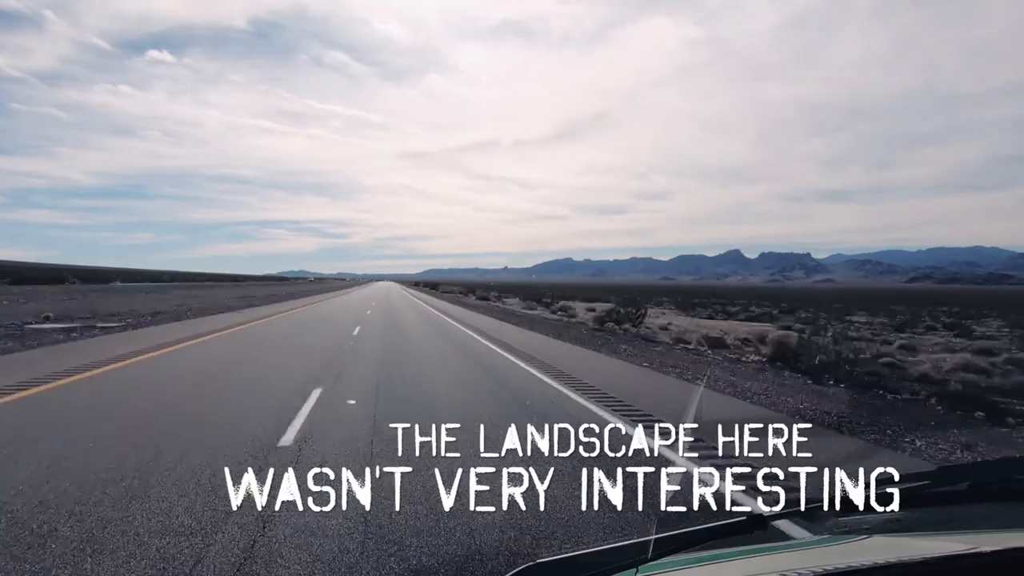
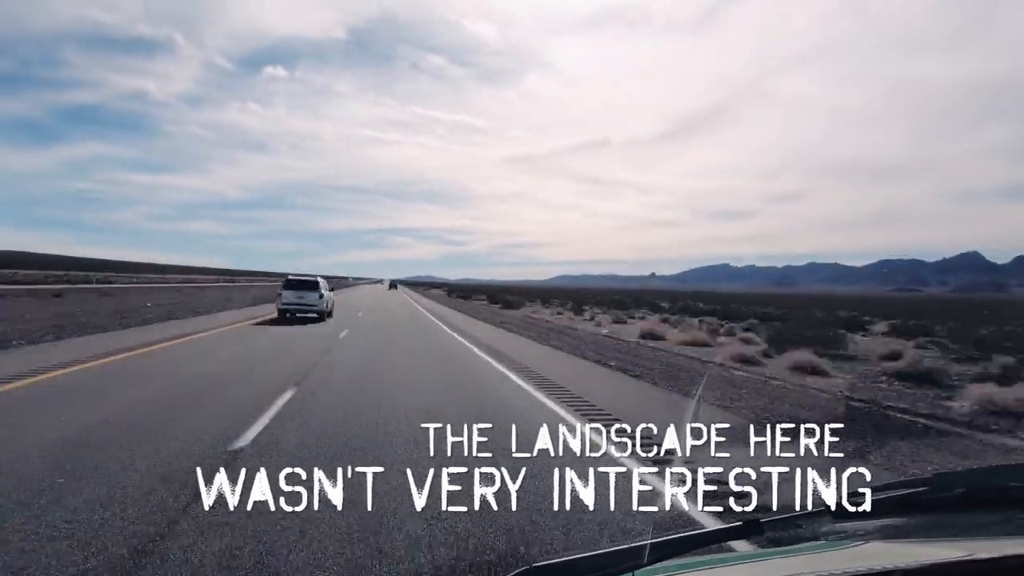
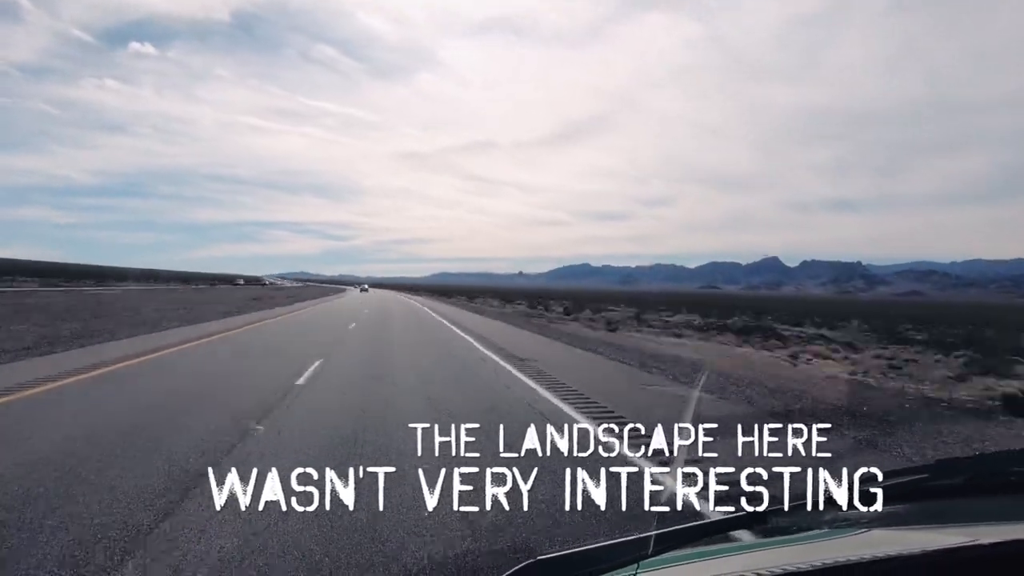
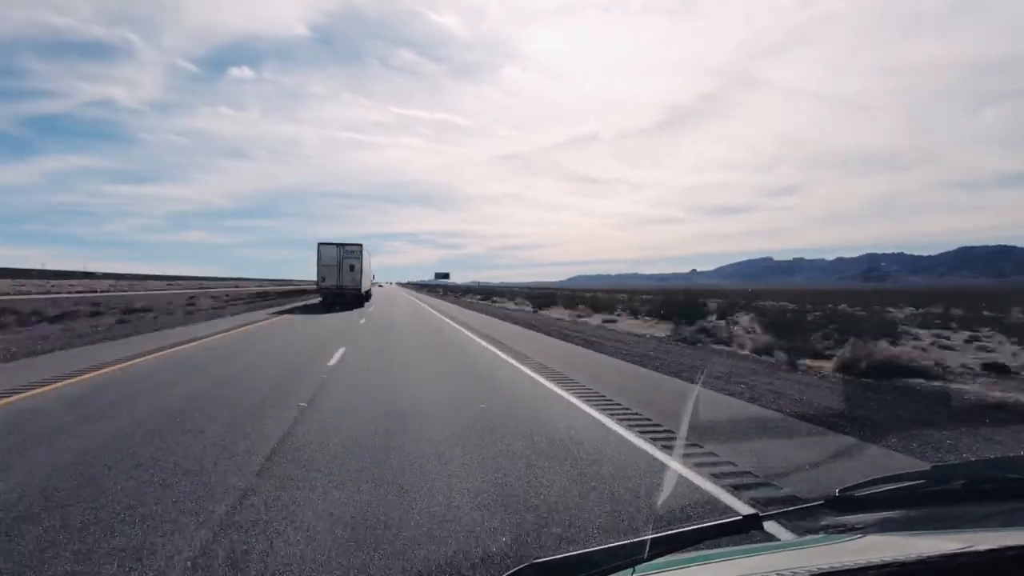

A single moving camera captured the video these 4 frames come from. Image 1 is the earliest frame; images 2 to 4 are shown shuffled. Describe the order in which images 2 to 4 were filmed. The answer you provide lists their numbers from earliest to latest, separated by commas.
3, 2, 4
